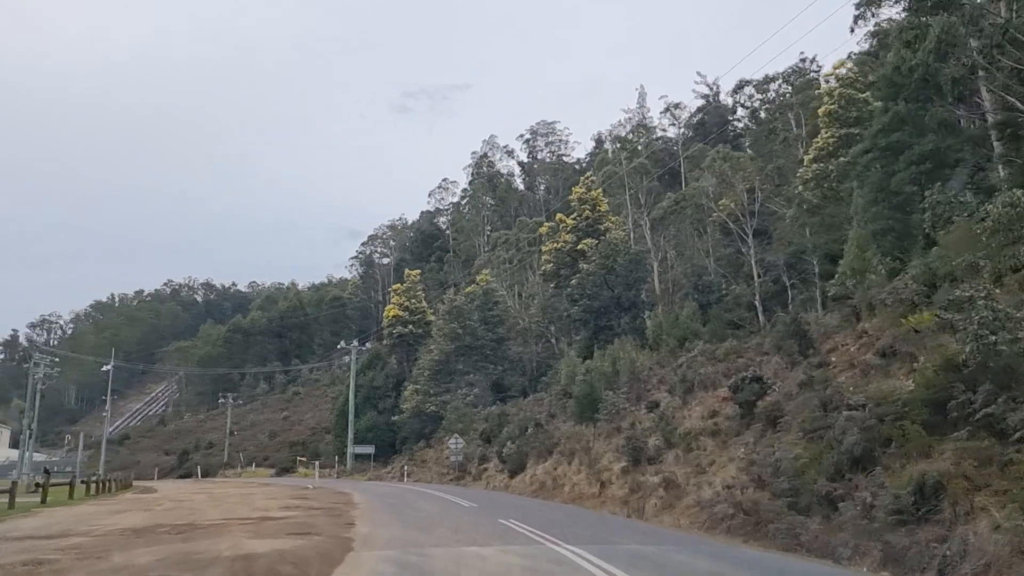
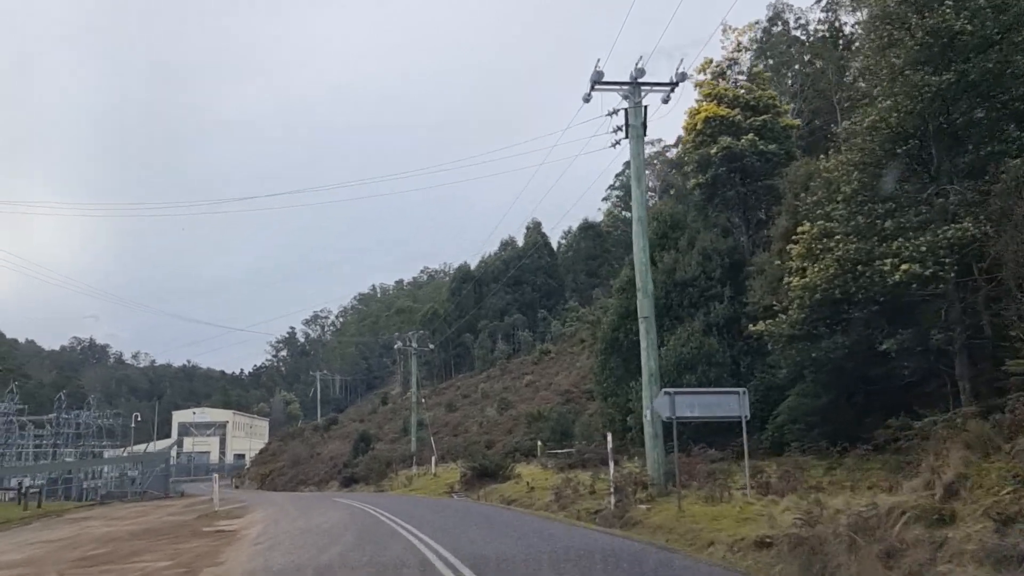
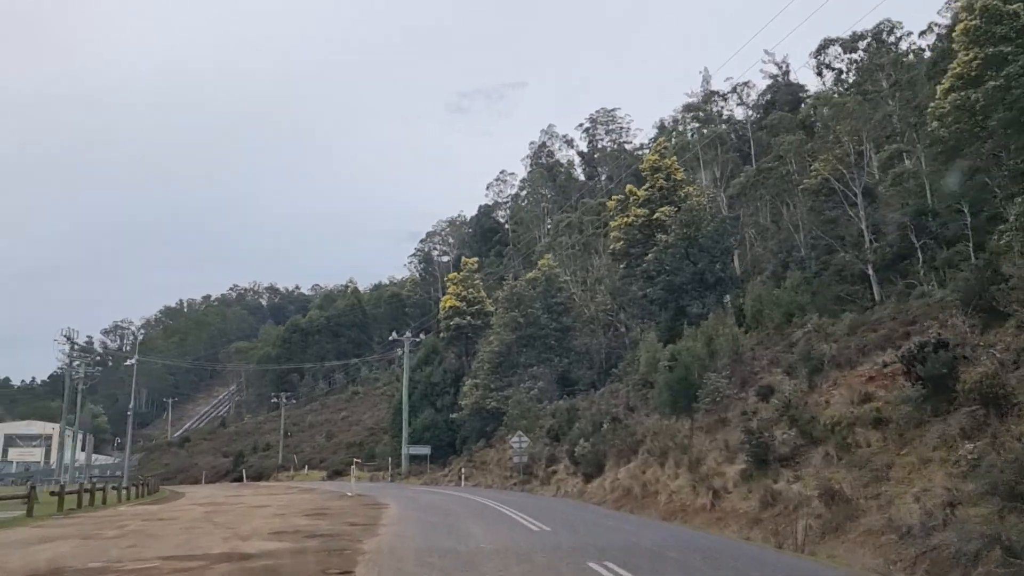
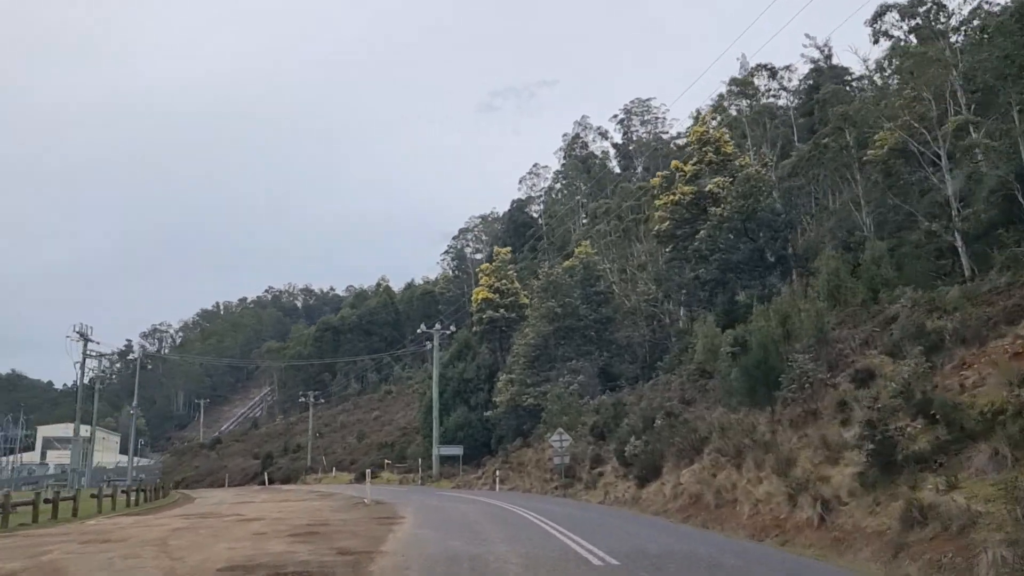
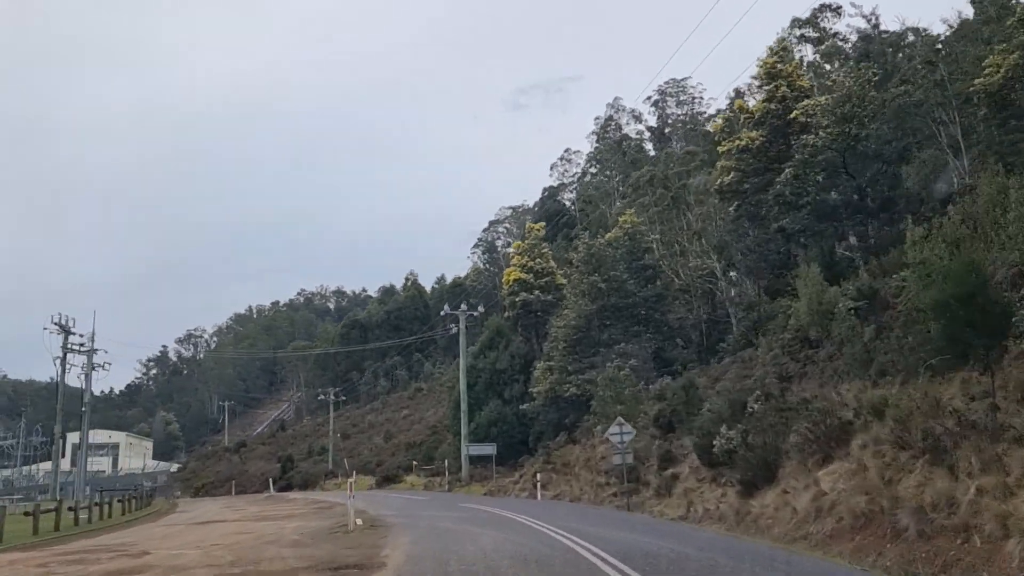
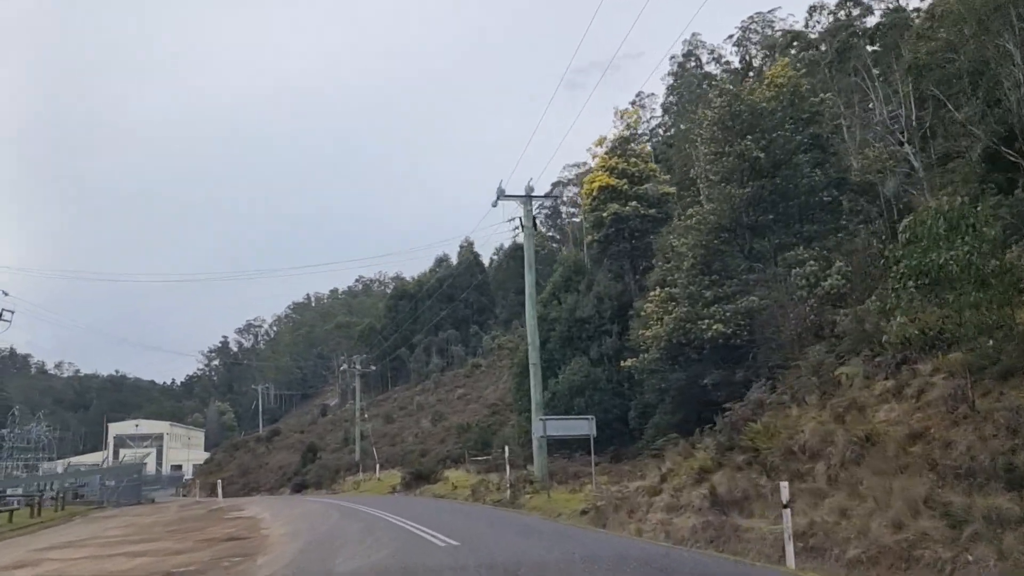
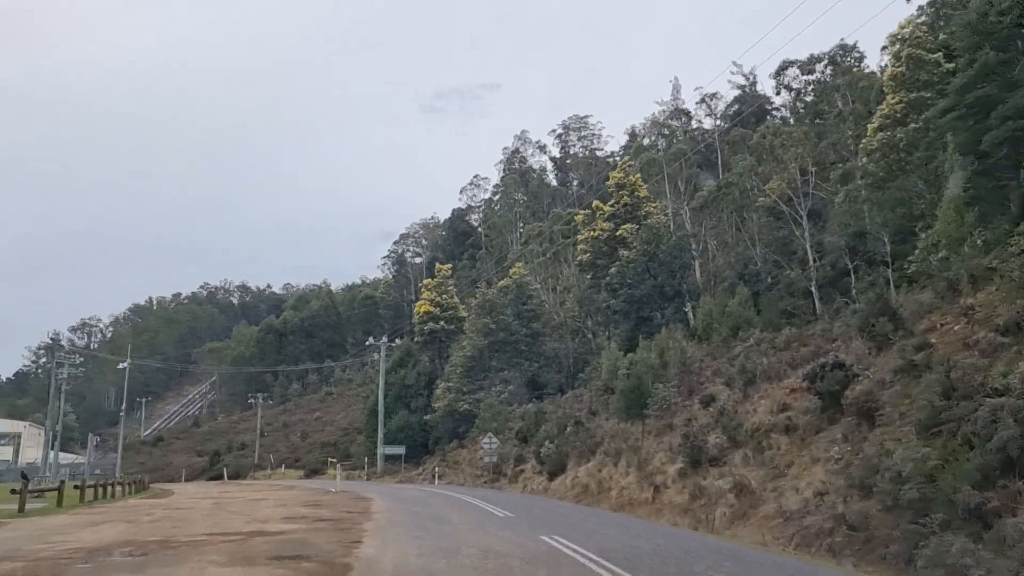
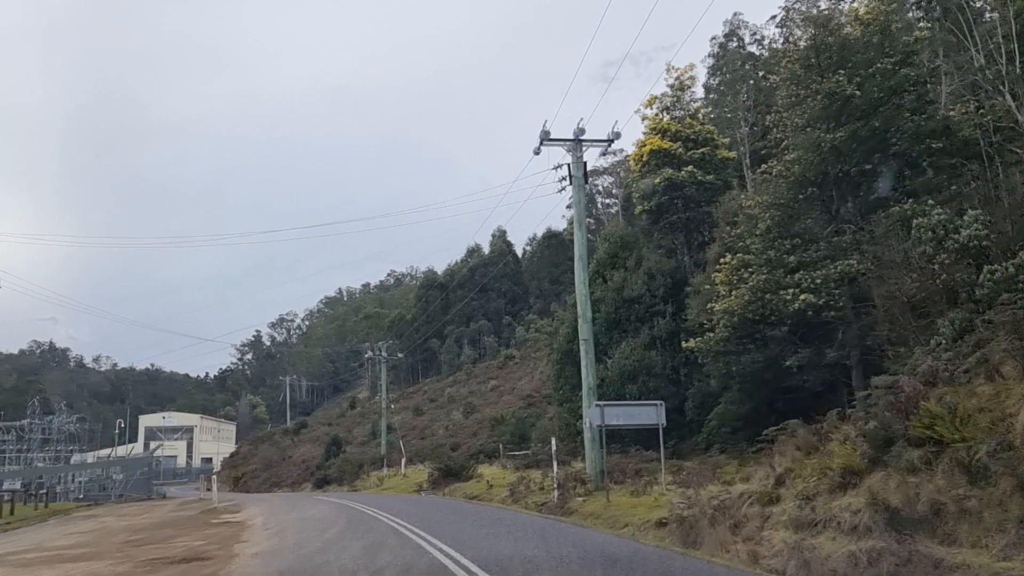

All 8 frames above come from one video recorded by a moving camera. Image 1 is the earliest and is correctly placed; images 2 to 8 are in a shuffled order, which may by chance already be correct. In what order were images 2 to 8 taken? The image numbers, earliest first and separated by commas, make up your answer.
7, 3, 4, 5, 6, 8, 2
